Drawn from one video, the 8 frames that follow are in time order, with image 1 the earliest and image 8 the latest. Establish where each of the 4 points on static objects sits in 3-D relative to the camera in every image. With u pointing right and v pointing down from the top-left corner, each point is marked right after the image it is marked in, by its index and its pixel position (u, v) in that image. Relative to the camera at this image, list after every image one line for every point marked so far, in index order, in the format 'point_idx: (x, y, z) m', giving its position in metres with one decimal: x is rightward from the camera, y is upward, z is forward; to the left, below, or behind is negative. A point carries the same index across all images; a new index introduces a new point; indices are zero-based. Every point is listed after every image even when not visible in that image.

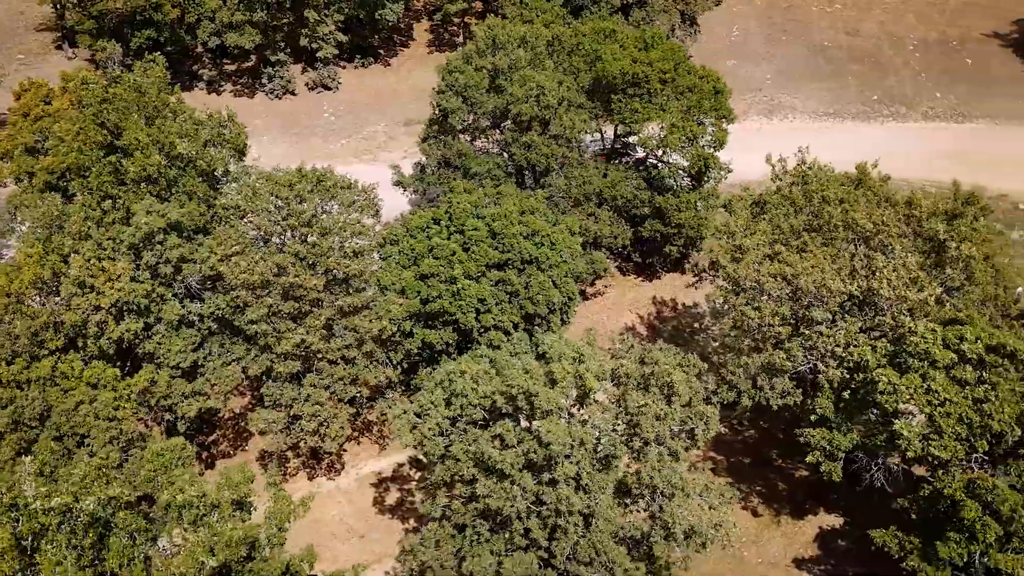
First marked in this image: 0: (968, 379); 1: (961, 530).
0: (+8.6, -1.7, +19.6) m
1: (+8.2, -4.4, +19.1) m
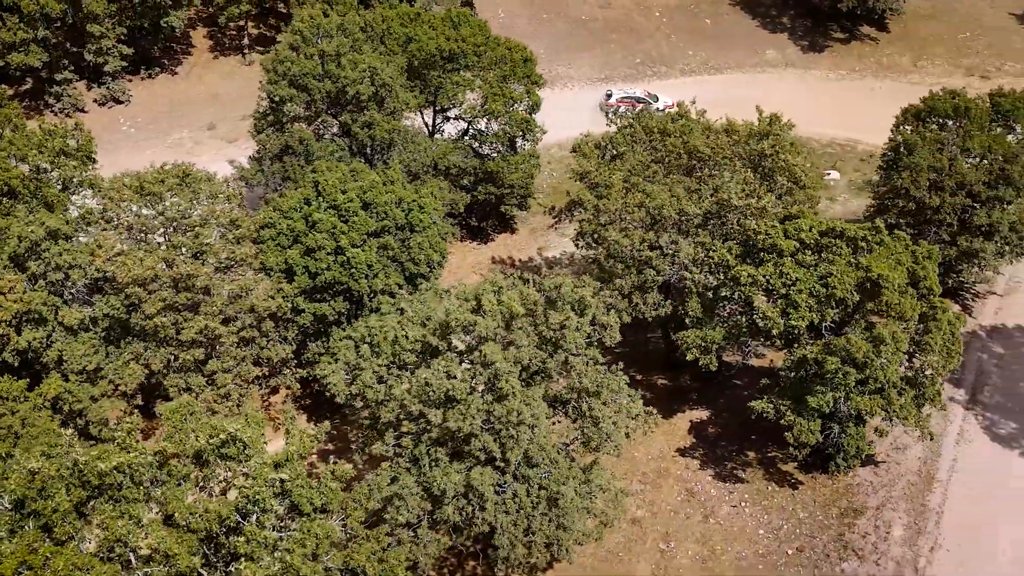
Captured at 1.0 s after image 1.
0: (+6.8, +0.6, +23.6) m
1: (+6.9, -2.1, +23.0) m
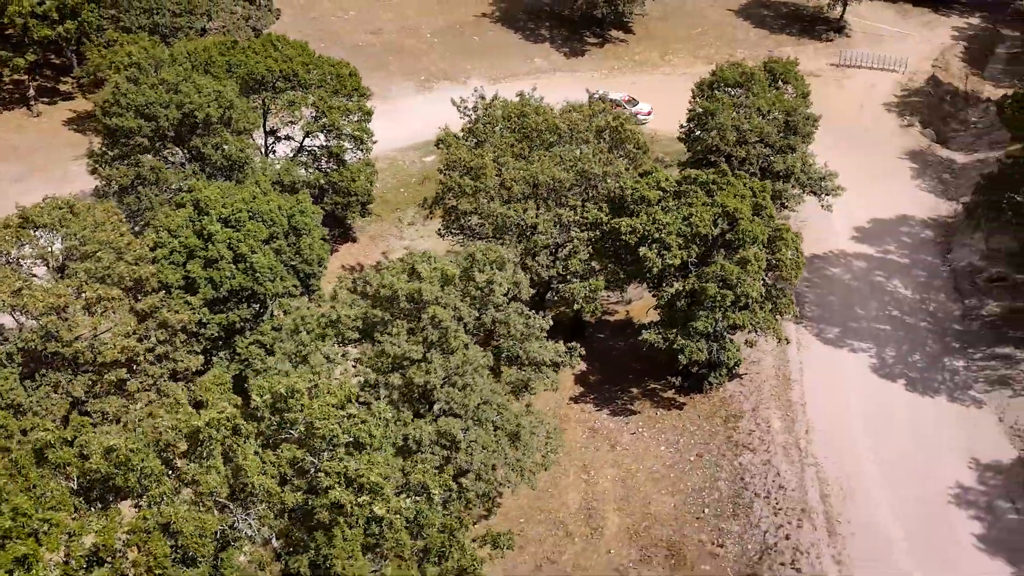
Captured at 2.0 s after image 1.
0: (+4.2, +2.2, +27.4) m
1: (+4.9, -0.5, +26.9) m
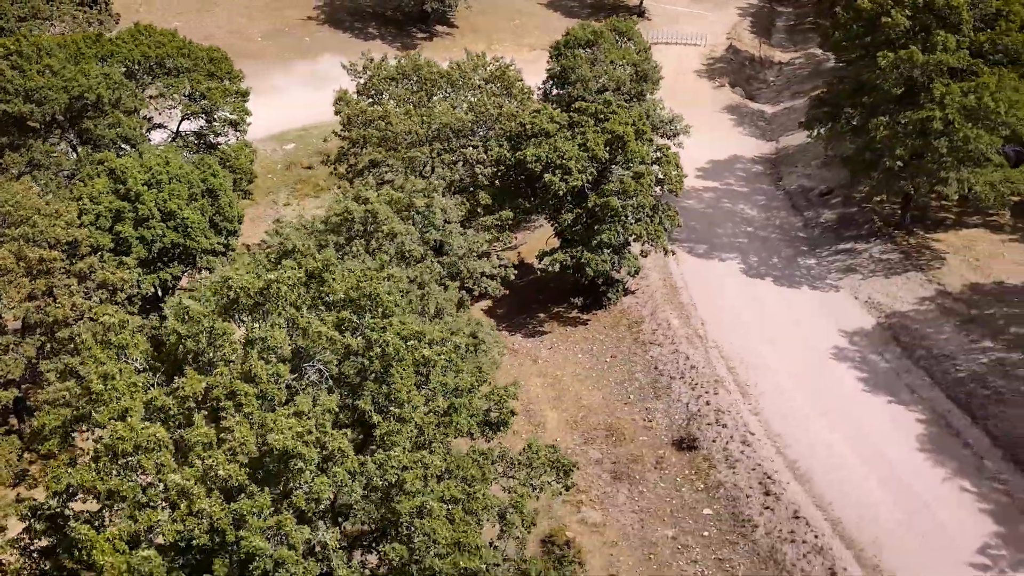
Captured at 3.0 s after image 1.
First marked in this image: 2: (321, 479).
0: (+1.6, +4.4, +30.6) m
1: (+2.7, +1.9, +30.2) m
2: (-2.7, -2.7, +15.0) m
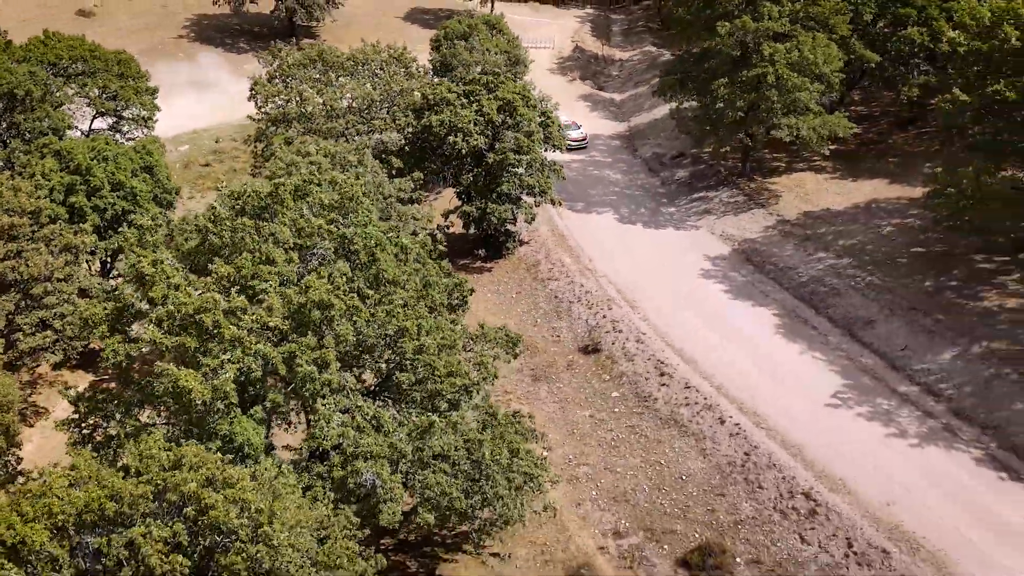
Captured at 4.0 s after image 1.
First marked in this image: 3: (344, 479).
0: (-1.6, +6.2, +35.4) m
1: (-0.3, +3.7, +35.0) m
2: (-3.1, -0.7, +19.2) m
3: (-2.9, -3.4, +17.9) m
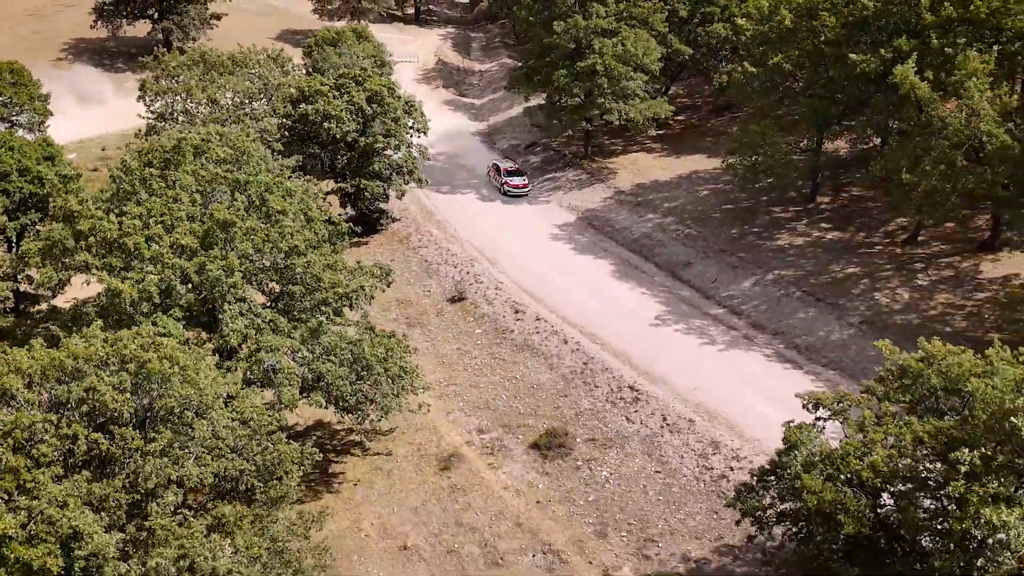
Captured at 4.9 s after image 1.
0: (-6.7, +7.3, +40.2) m
1: (-5.2, +4.9, +39.9) m
2: (-6.0, +1.0, +23.7) m
3: (-5.6, -1.7, +22.4) m
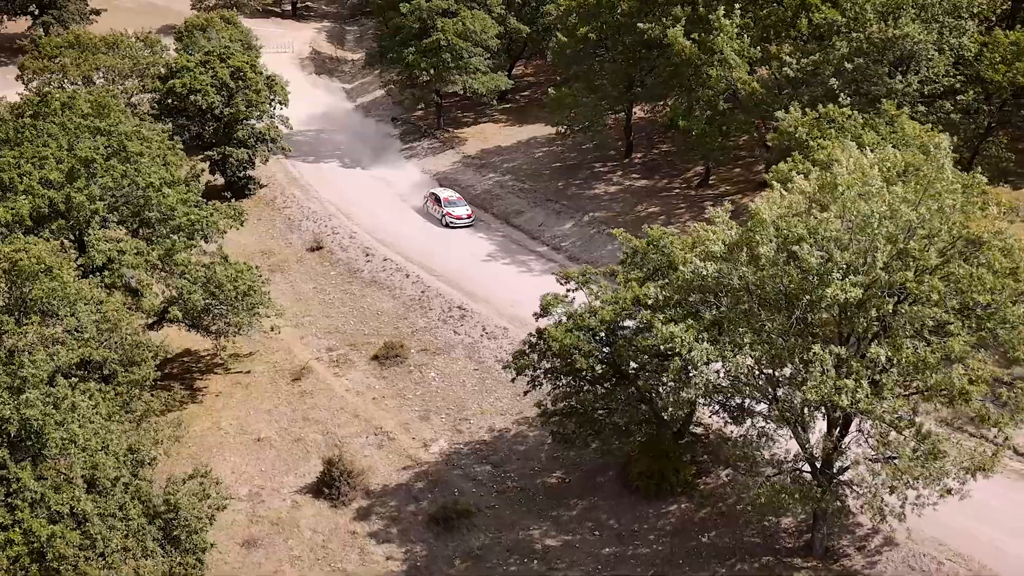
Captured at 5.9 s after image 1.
0: (-13.0, +9.0, +44.2) m
1: (-11.4, +6.7, +44.1) m
2: (-10.7, +2.8, +27.8) m
3: (-10.0, +0.2, +26.6) m
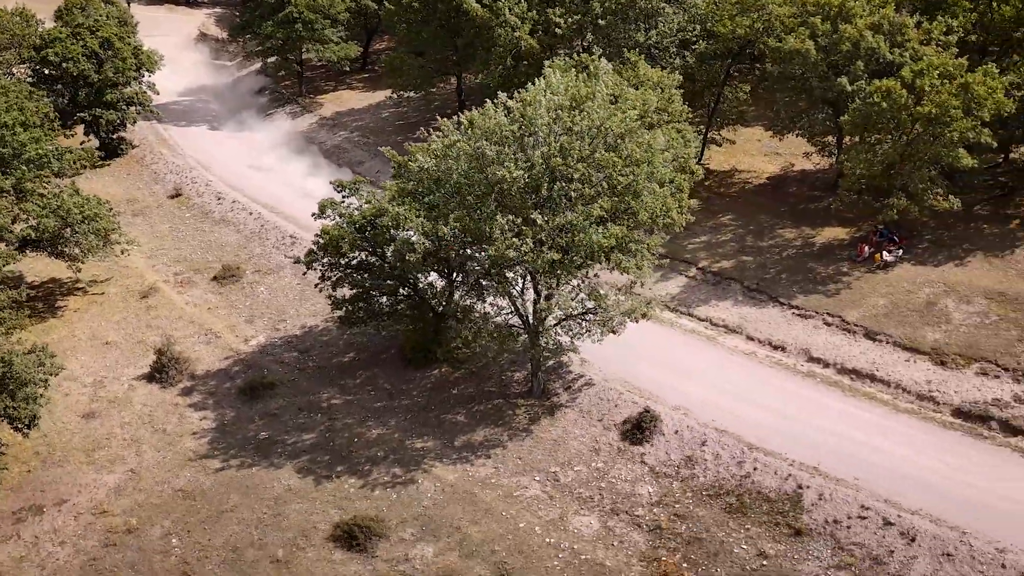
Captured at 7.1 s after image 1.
0: (-20.3, +11.4, +48.9) m
1: (-18.7, +9.1, +48.8) m
2: (-16.9, +5.2, +32.6) m
3: (-16.1, +2.6, +31.4) m
